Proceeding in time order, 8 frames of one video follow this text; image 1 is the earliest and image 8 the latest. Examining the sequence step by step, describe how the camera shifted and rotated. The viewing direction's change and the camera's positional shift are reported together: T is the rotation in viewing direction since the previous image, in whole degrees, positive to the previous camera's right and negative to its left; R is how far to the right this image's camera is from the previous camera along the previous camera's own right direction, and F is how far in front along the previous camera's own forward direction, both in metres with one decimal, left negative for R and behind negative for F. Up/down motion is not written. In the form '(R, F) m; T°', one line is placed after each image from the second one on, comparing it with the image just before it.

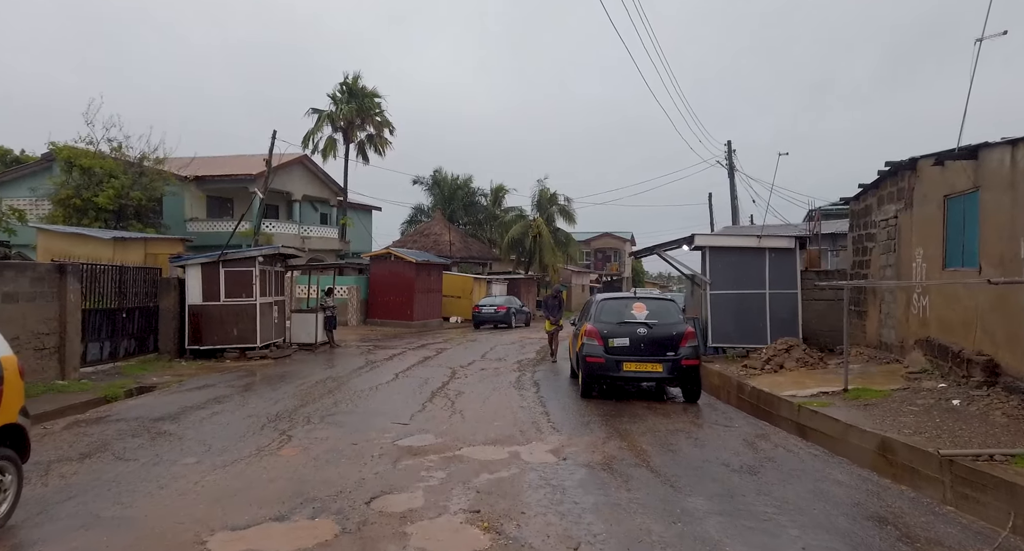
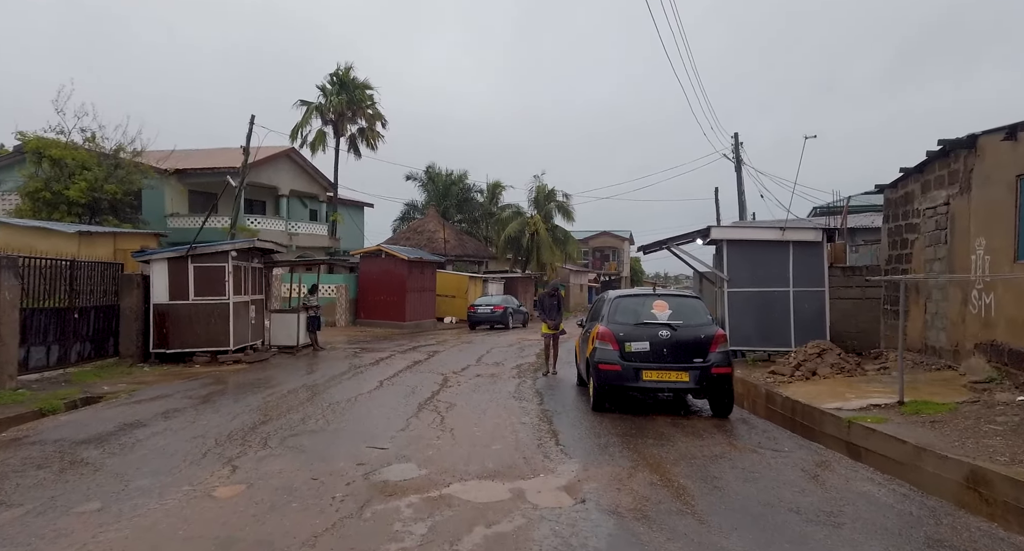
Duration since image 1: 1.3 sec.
(-0.1, +1.3) m; 0°
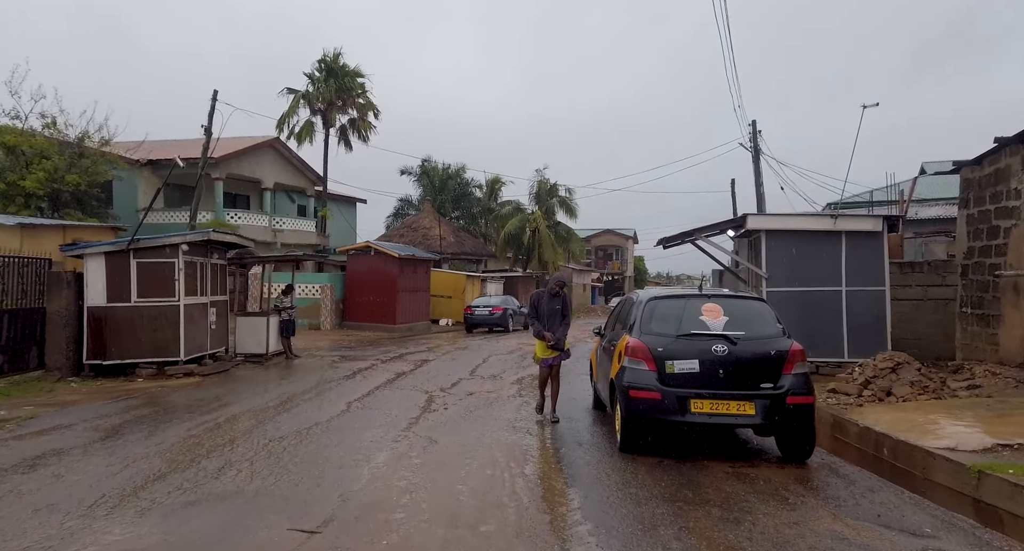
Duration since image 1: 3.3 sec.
(0.0, +2.1) m; 0°
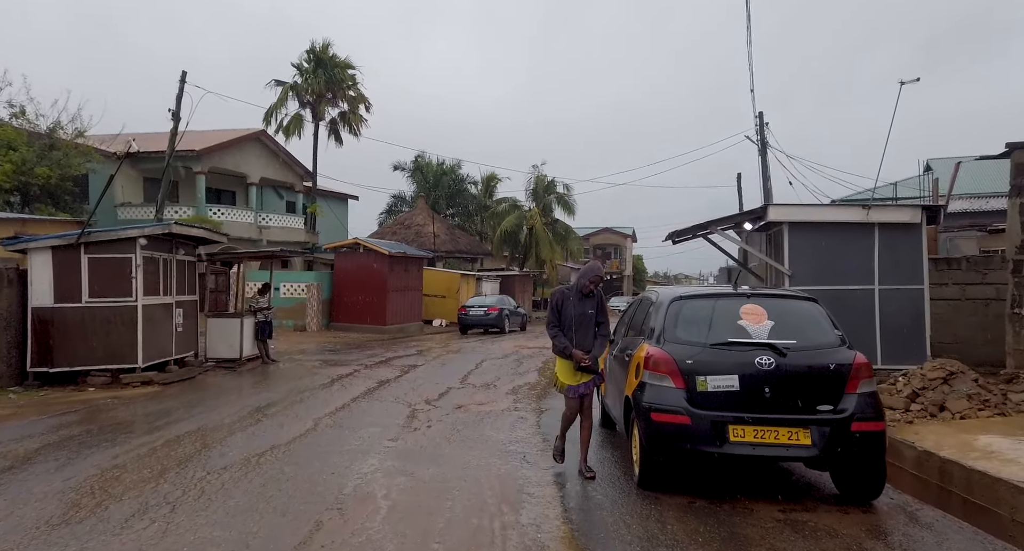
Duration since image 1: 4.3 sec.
(0.0, +1.2) m; 0°
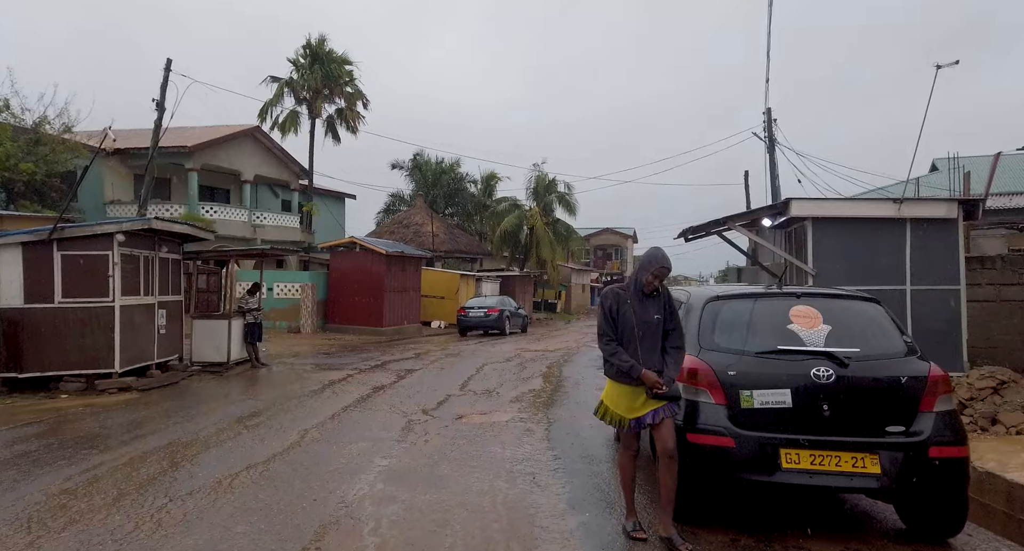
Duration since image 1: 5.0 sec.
(-0.1, +0.7) m; 0°
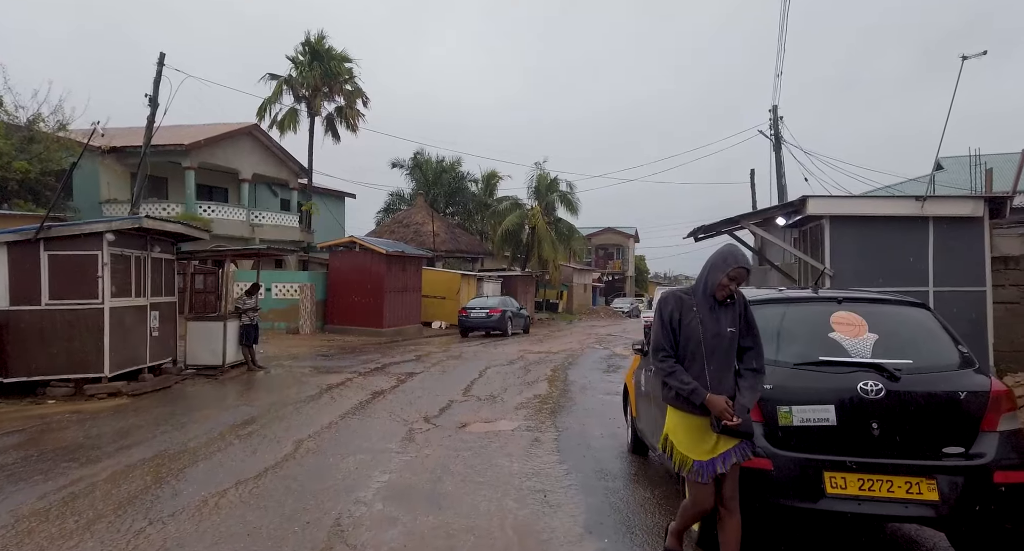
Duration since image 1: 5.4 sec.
(-0.1, +0.4) m; 0°
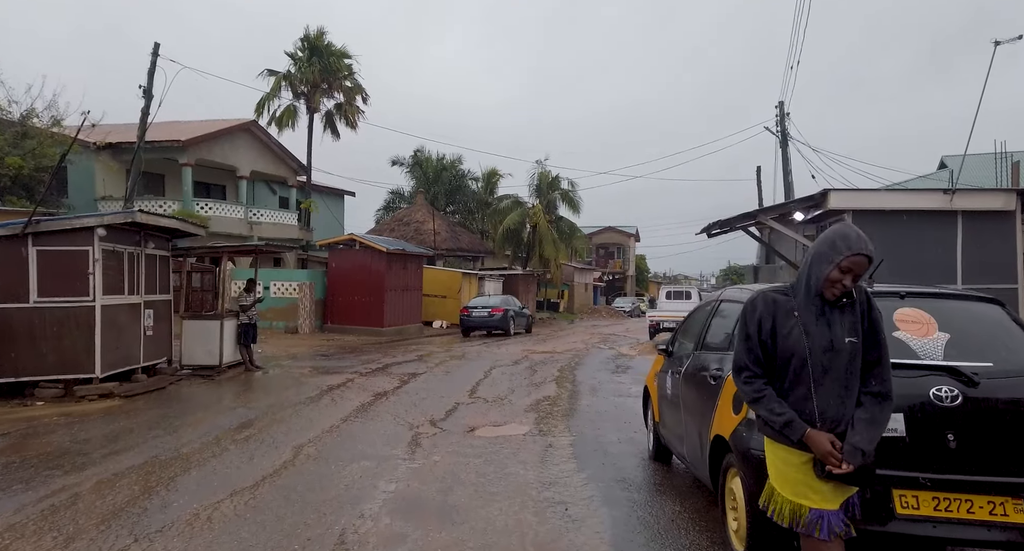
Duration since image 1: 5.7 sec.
(-0.1, +0.4) m; 0°
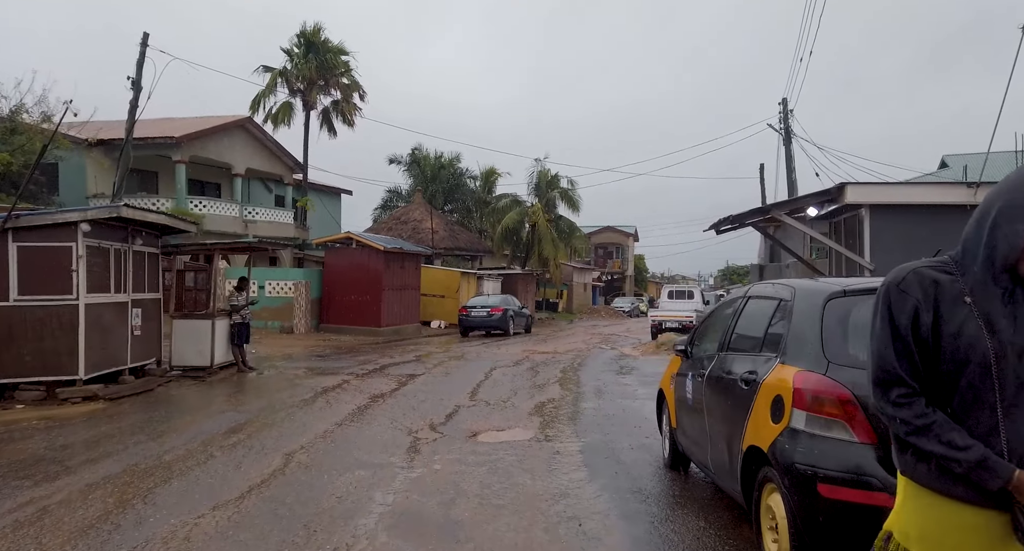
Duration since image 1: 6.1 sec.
(-0.1, +0.4) m; 0°
